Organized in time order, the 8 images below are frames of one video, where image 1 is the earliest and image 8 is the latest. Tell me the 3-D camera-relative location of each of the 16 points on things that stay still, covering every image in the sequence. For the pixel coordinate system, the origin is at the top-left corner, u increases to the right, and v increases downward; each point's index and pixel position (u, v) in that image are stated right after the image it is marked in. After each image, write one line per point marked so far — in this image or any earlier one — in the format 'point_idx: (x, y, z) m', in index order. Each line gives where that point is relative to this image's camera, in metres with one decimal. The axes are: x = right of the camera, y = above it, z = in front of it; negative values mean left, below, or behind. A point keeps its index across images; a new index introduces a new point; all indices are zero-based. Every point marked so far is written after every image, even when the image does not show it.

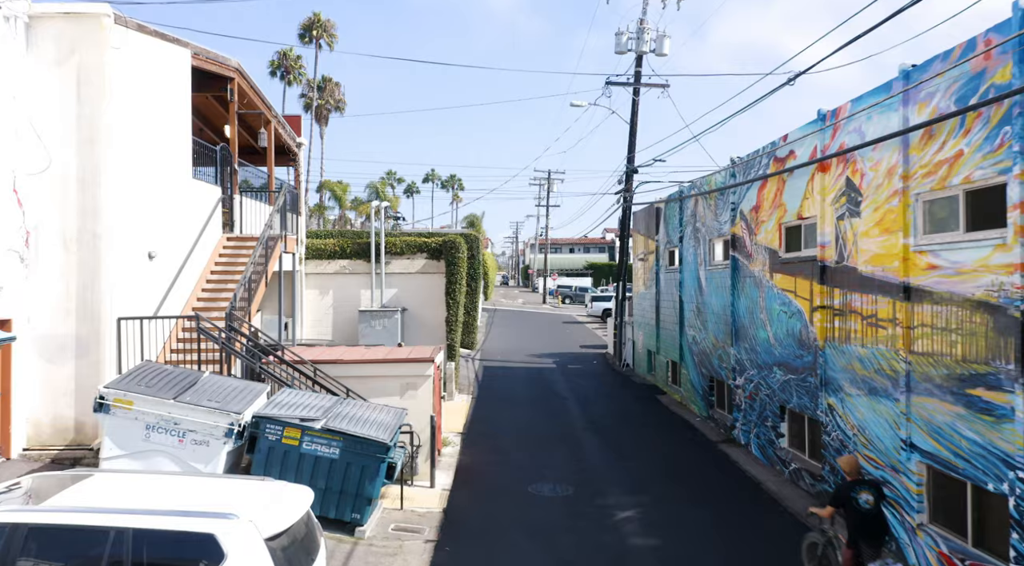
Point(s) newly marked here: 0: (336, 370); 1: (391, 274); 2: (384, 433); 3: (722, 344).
0: (-2.7, -1.4, +10.4) m
1: (-3.3, +0.2, +18.1) m
2: (-1.6, -1.9, +8.5) m
3: (+4.2, -1.2, +13.3) m
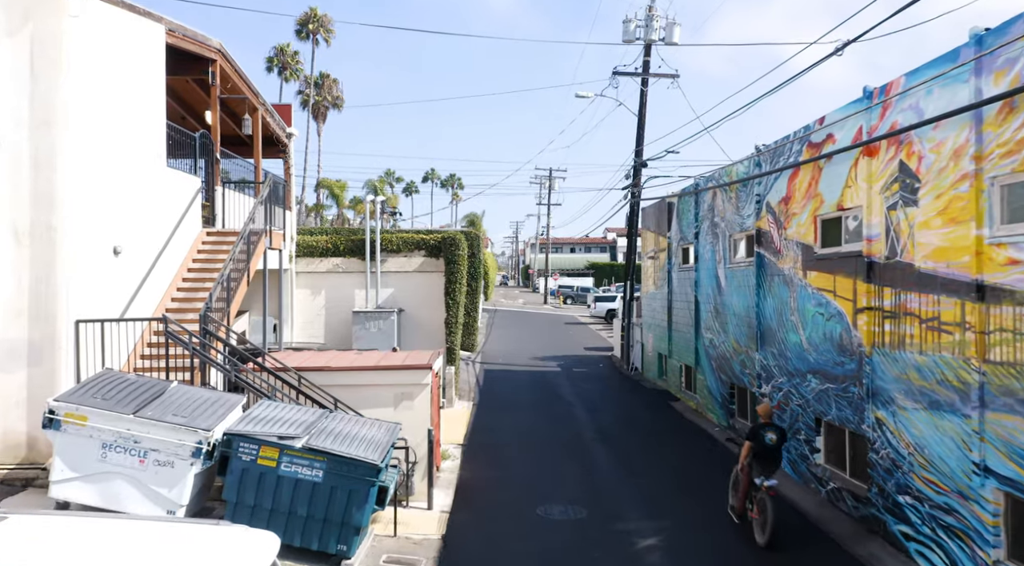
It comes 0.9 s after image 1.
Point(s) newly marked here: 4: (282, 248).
0: (-2.7, -1.3, +9.3) m
1: (-3.2, +0.2, +17.1) m
2: (-1.5, -1.9, +7.4) m
3: (+4.3, -1.2, +12.2) m
4: (-5.0, +0.8, +14.5) m
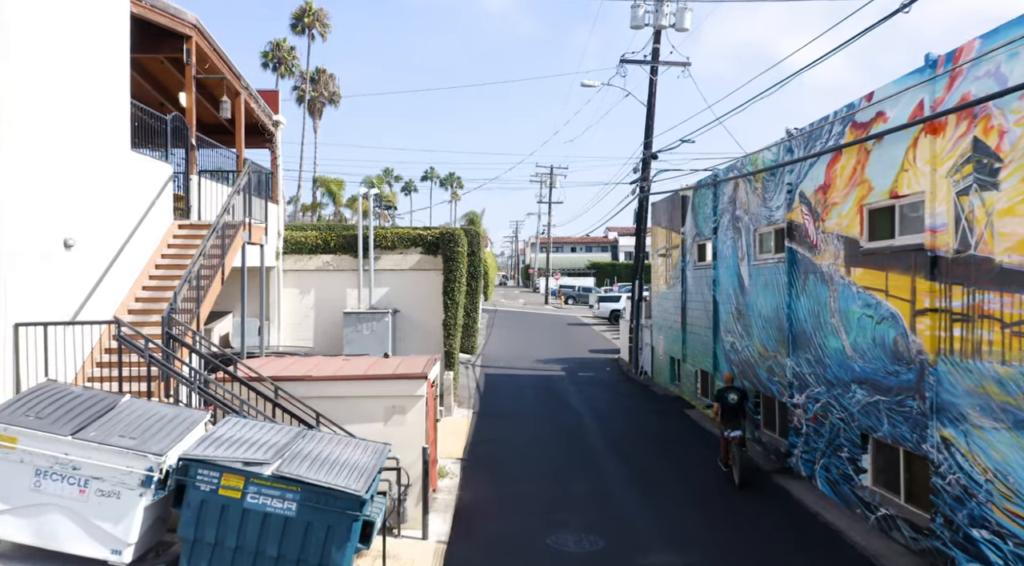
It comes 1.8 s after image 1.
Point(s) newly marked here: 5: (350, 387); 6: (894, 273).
0: (-2.6, -1.3, +8.2) m
1: (-3.1, +0.3, +15.9) m
2: (-1.5, -1.9, +6.3) m
3: (+4.4, -1.2, +11.1) m
4: (-4.9, +0.8, +13.3) m
5: (-2.0, -1.3, +8.2) m
6: (+4.6, +0.1, +7.9) m
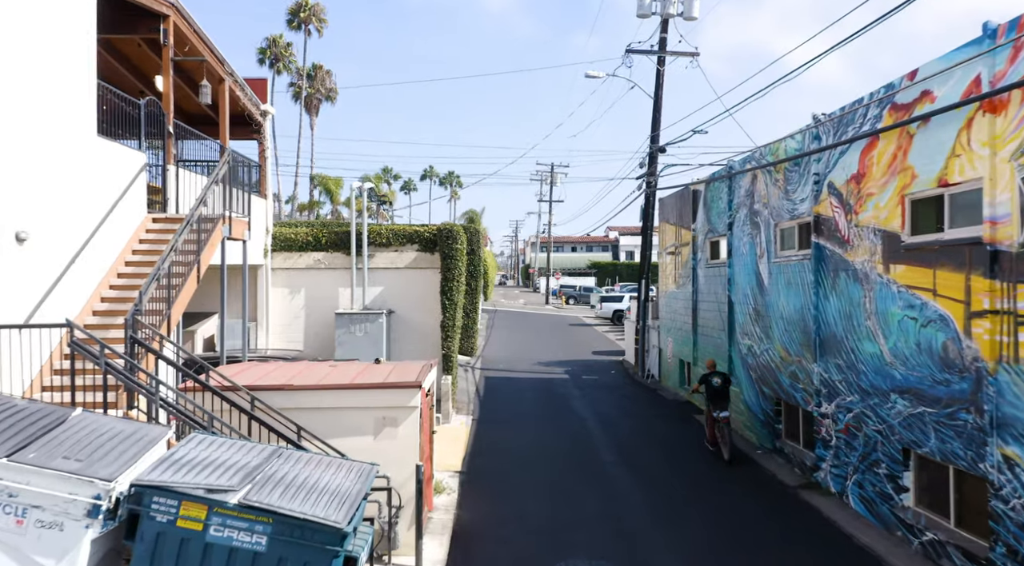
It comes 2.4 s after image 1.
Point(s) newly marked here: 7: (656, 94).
0: (-2.5, -1.3, +7.3) m
1: (-3.1, +0.3, +15.1) m
2: (-1.4, -1.8, +5.4) m
3: (+4.4, -1.2, +10.3) m
4: (-4.9, +0.8, +12.5) m
5: (-1.9, -1.3, +7.3) m
6: (+4.6, +0.1, +7.1) m
7: (+4.3, +5.7, +19.9) m
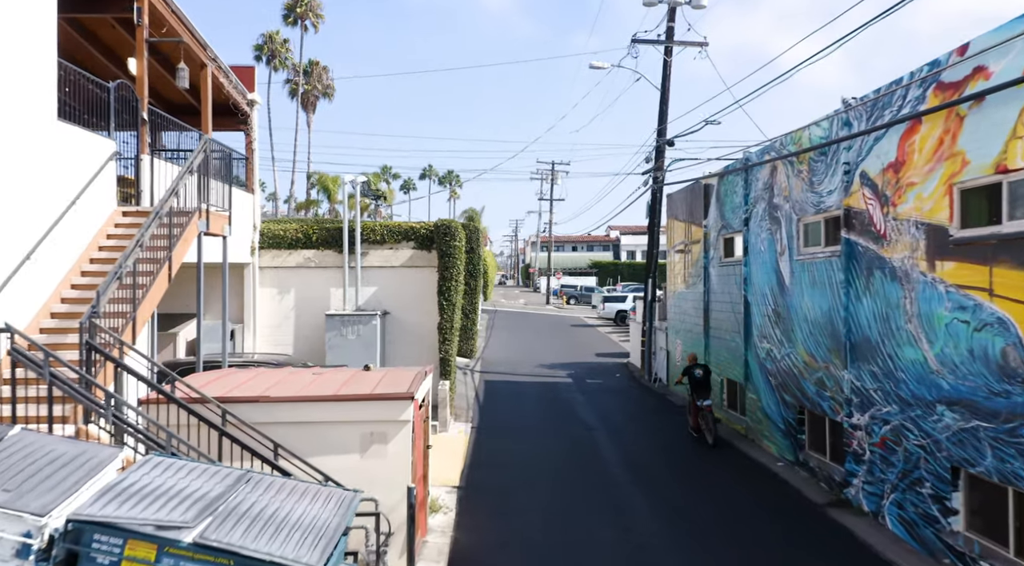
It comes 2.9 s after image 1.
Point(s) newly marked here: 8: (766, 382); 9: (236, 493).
0: (-2.5, -1.3, +6.5) m
1: (-3.1, +0.3, +14.3) m
2: (-1.4, -1.8, +4.6) m
3: (+4.4, -1.1, +9.5) m
4: (-4.9, +0.8, +11.7) m
5: (-1.9, -1.2, +6.5) m
6: (+4.6, +0.1, +6.3) m
7: (+4.3, +5.7, +19.1) m
8: (+4.3, -1.7, +11.3) m
9: (-2.1, -1.6, +5.0) m
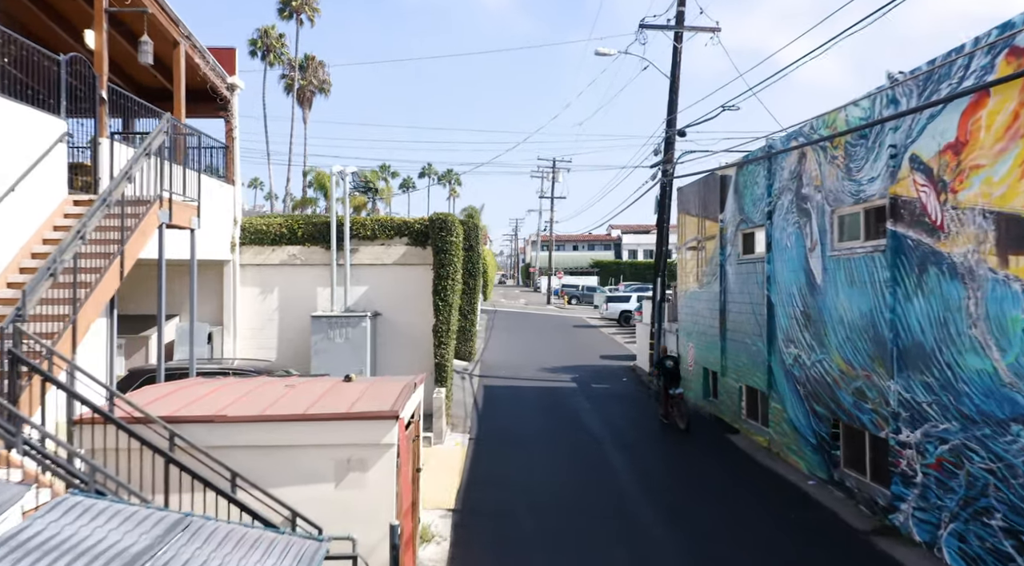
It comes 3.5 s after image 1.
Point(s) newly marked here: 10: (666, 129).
0: (-2.5, -1.3, +5.5) m
1: (-3.0, +0.3, +13.2) m
2: (-1.3, -1.8, +3.6) m
3: (+4.4, -1.1, +8.4) m
4: (-4.8, +0.8, +10.6) m
5: (-1.9, -1.2, +5.5) m
6: (+4.7, +0.2, +5.3) m
7: (+4.4, +5.7, +18.1) m
8: (+4.3, -1.7, +10.3) m
9: (-2.0, -1.5, +4.0) m
10: (+4.1, +4.1, +17.8) m
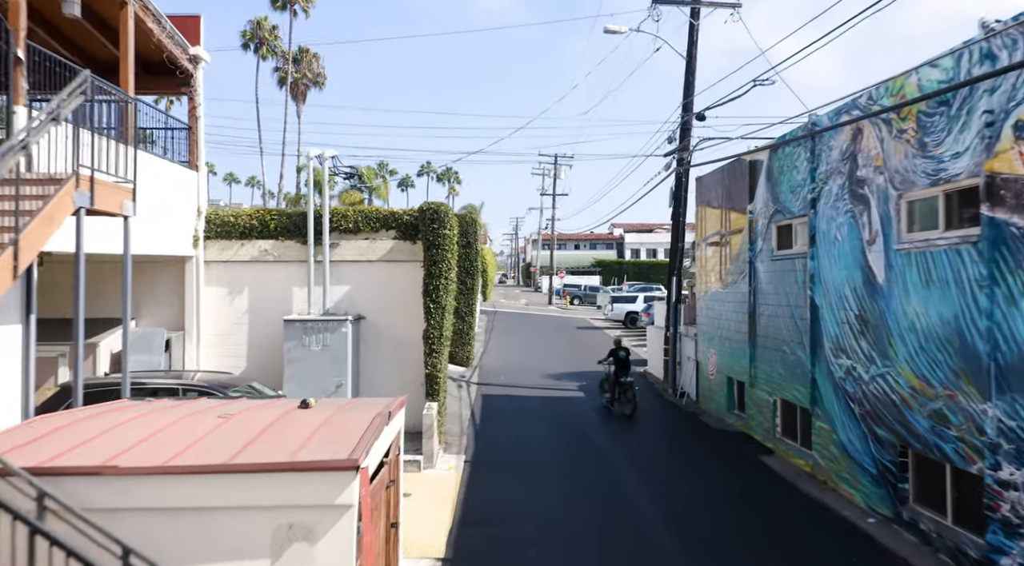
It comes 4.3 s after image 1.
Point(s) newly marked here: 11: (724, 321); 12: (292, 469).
0: (-2.4, -1.3, +3.9) m
1: (-3.0, +0.3, +11.7) m
2: (-1.3, -1.8, +2.0) m
3: (+4.5, -1.1, +6.9) m
4: (-4.8, +0.9, +9.1) m
5: (-1.9, -1.2, +3.9) m
6: (+4.7, +0.2, +3.7) m
7: (+4.4, +5.7, +16.5) m
8: (+4.4, -1.7, +8.7) m
9: (-2.0, -1.5, +2.4) m
10: (+4.2, +4.1, +16.2) m
11: (+4.2, -0.8, +13.1) m
12: (-1.3, -1.1, +4.0) m
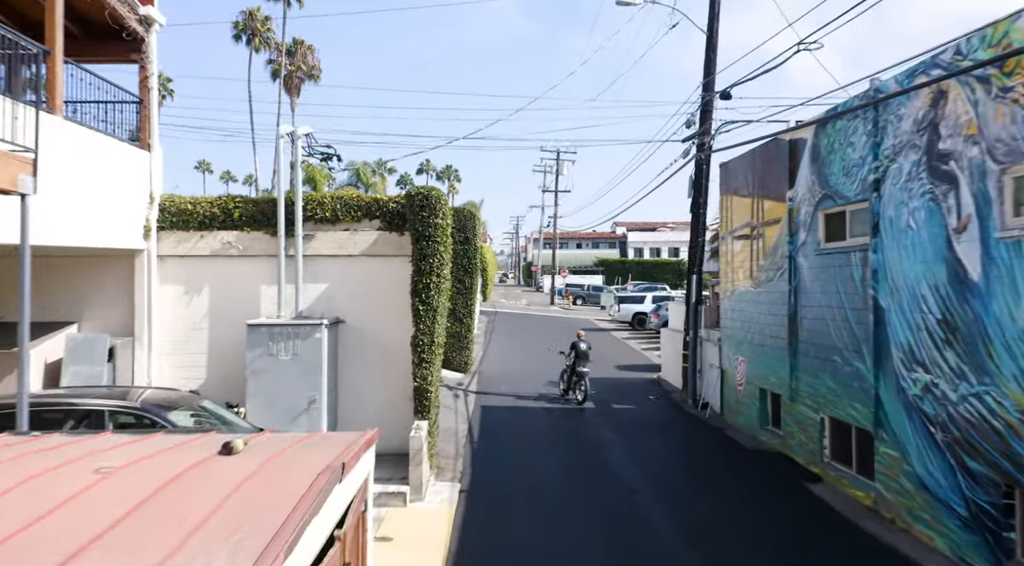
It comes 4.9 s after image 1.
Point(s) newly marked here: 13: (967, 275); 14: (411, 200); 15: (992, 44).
0: (-2.4, -1.2, +2.4) m
1: (-3.0, +0.4, +10.1) m
2: (-1.3, -1.8, +0.5) m
3: (+4.5, -1.1, +5.3) m
4: (-4.8, +0.9, +7.5) m
5: (-1.8, -1.2, +2.4) m
6: (+4.7, +0.2, +2.1) m
7: (+4.4, +5.7, +14.9) m
8: (+4.4, -1.6, +7.2) m
9: (-2.0, -1.5, +0.8) m
10: (+4.2, +4.2, +14.7) m
11: (+4.2, -0.7, +11.5) m
12: (-1.2, -1.1, +2.4) m
13: (+4.5, +0.1, +6.4) m
14: (-1.5, +1.2, +9.8) m
15: (+4.6, +2.3, +6.4) m
